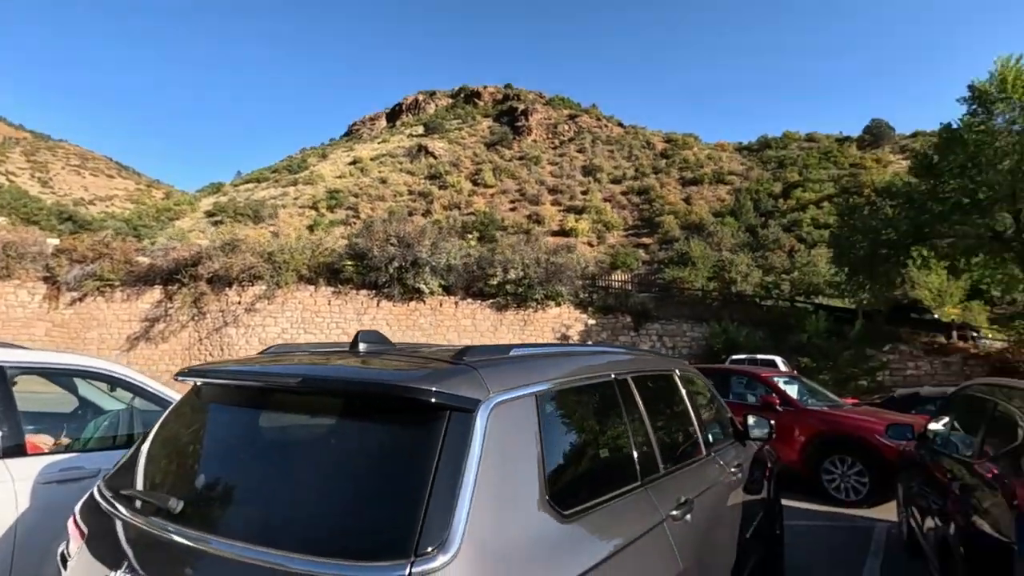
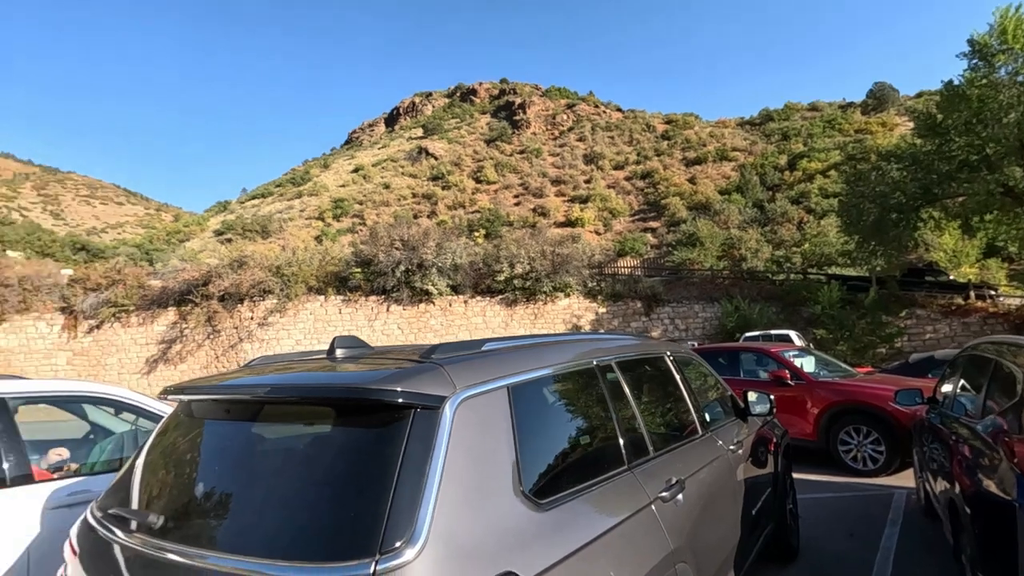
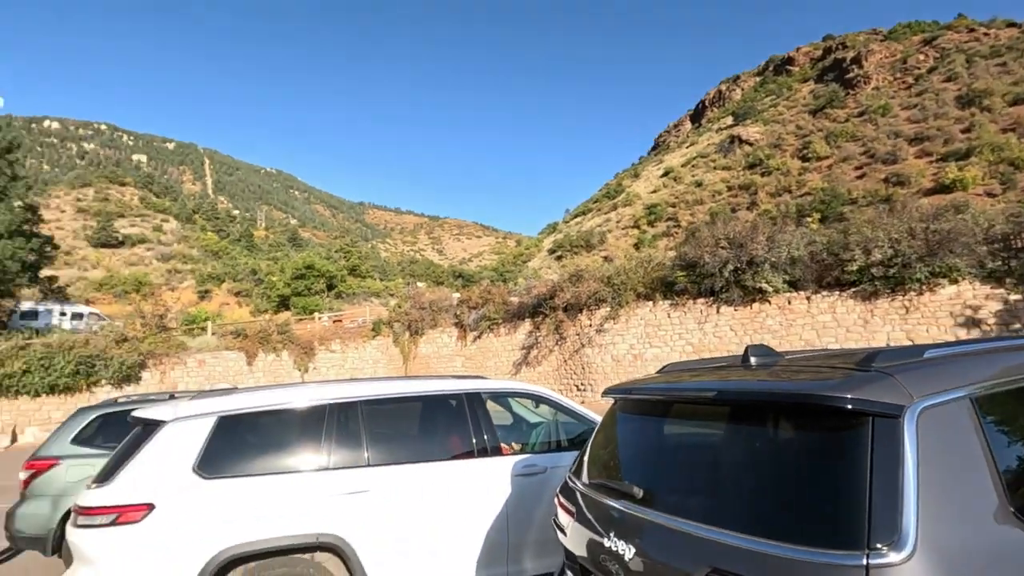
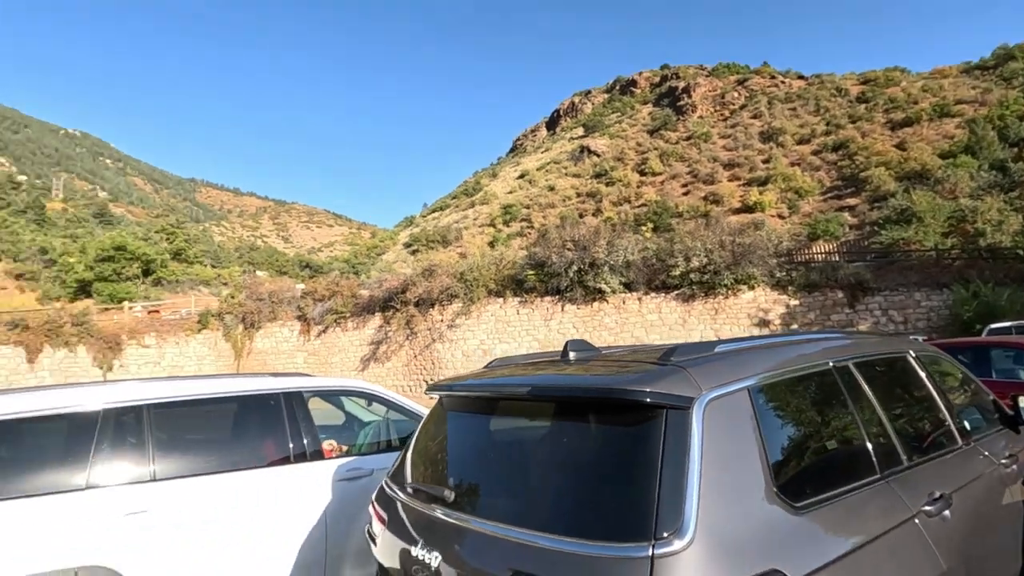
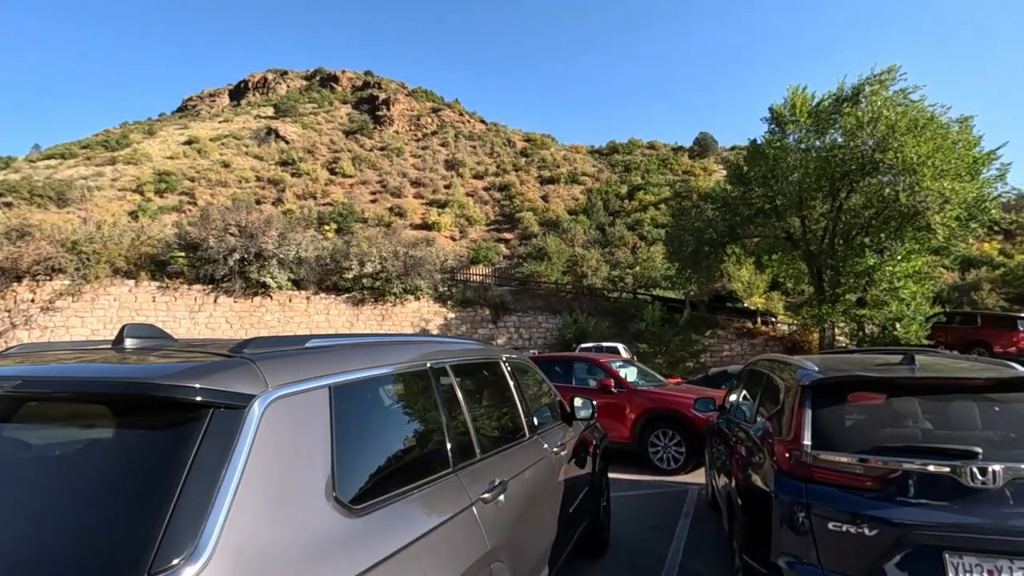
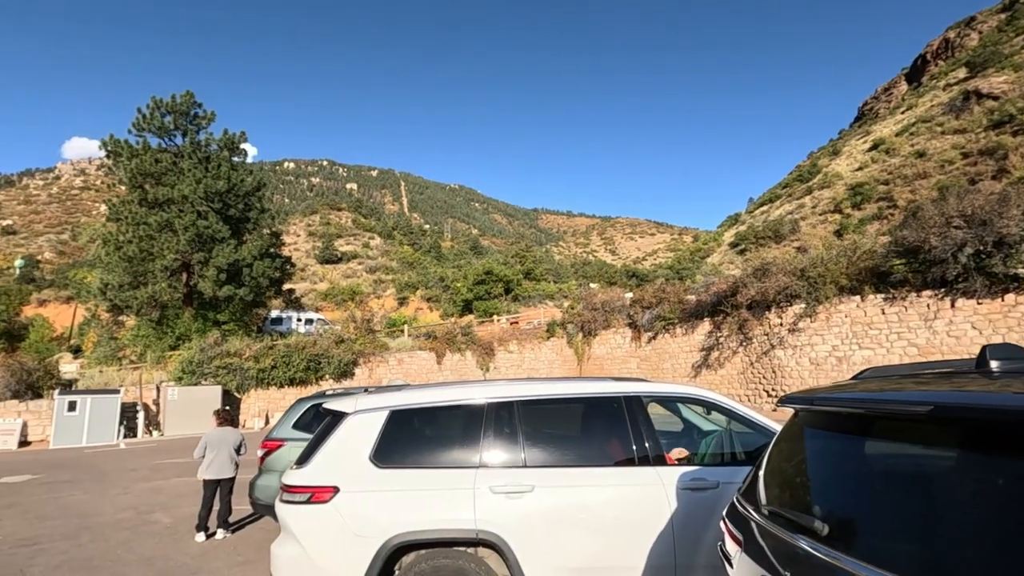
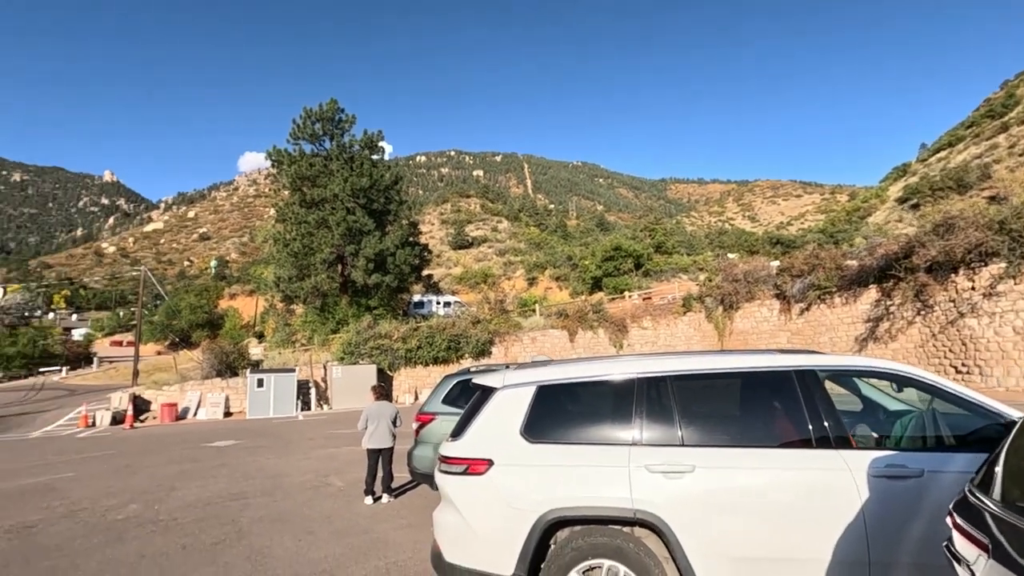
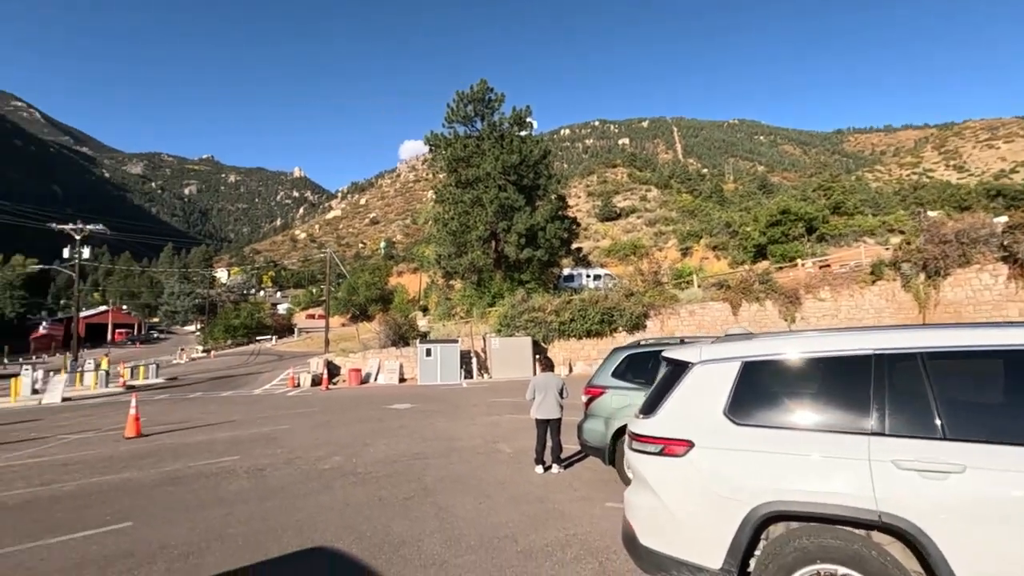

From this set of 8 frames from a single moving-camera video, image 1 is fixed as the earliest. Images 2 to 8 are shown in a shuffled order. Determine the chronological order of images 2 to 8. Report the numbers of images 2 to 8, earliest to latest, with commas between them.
5, 2, 4, 3, 6, 7, 8
